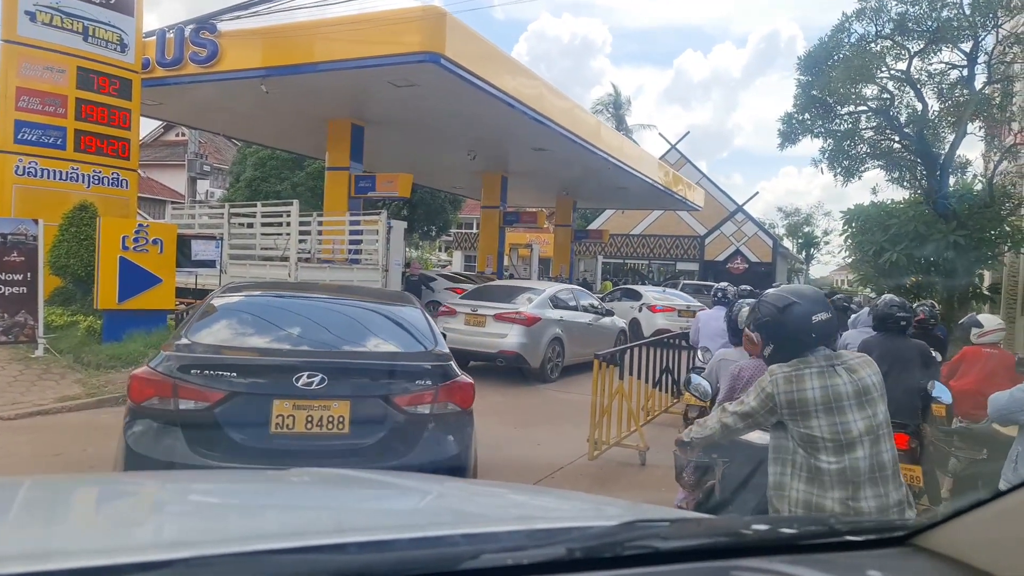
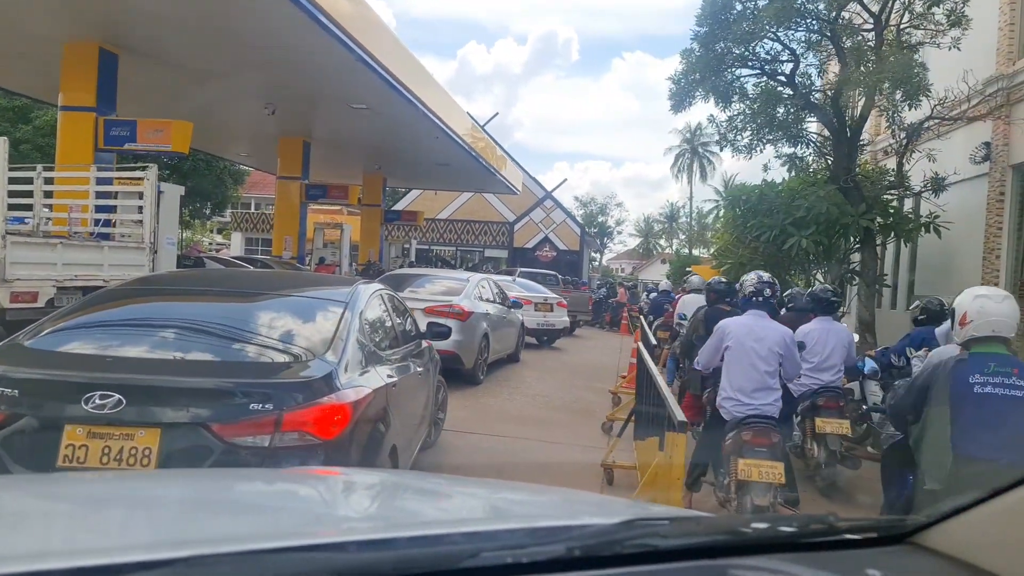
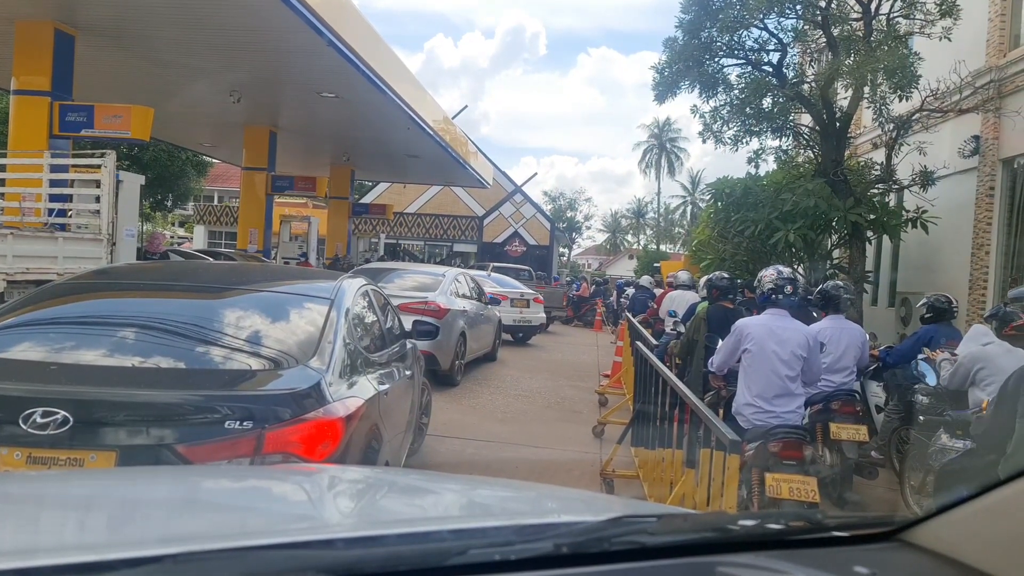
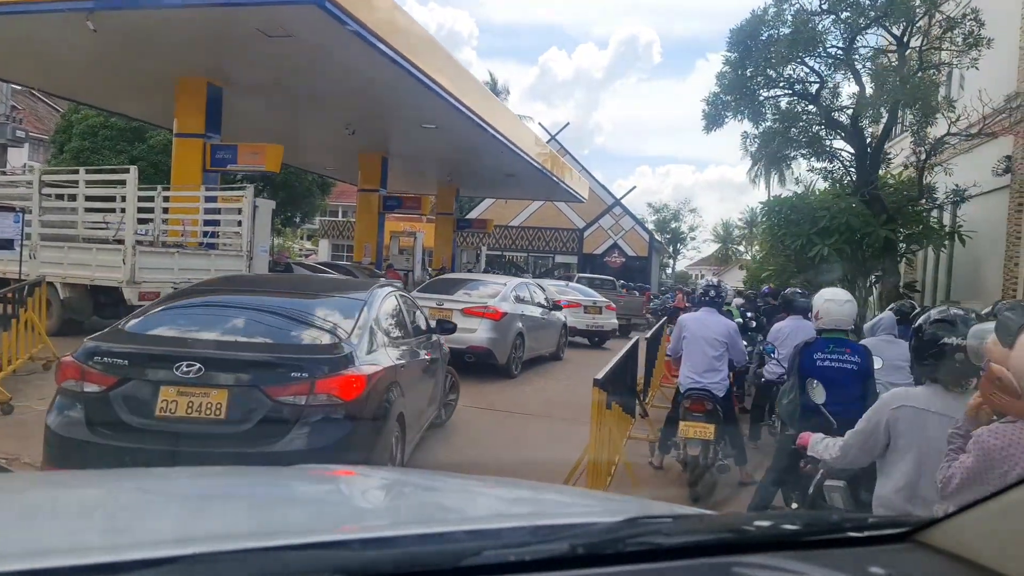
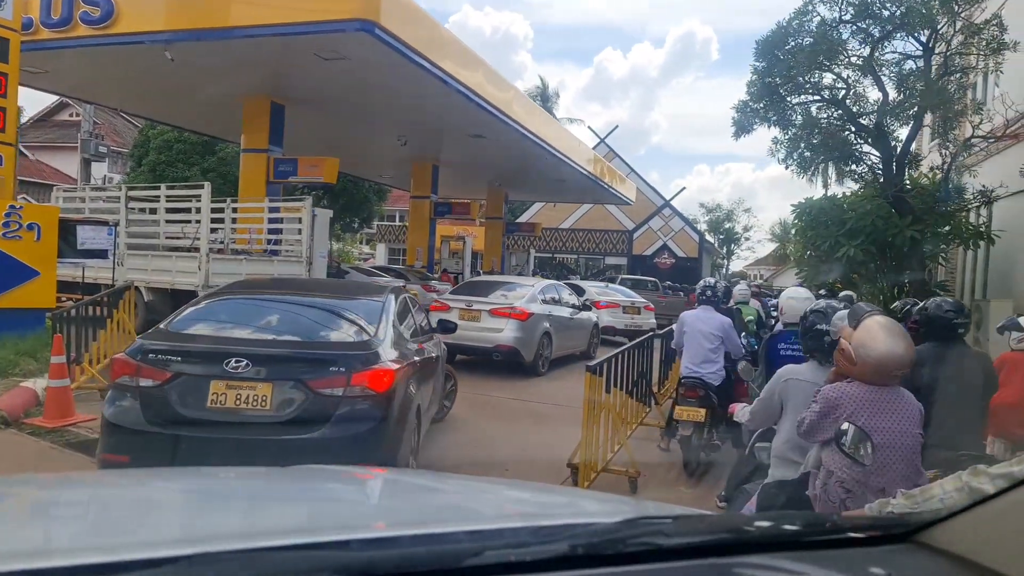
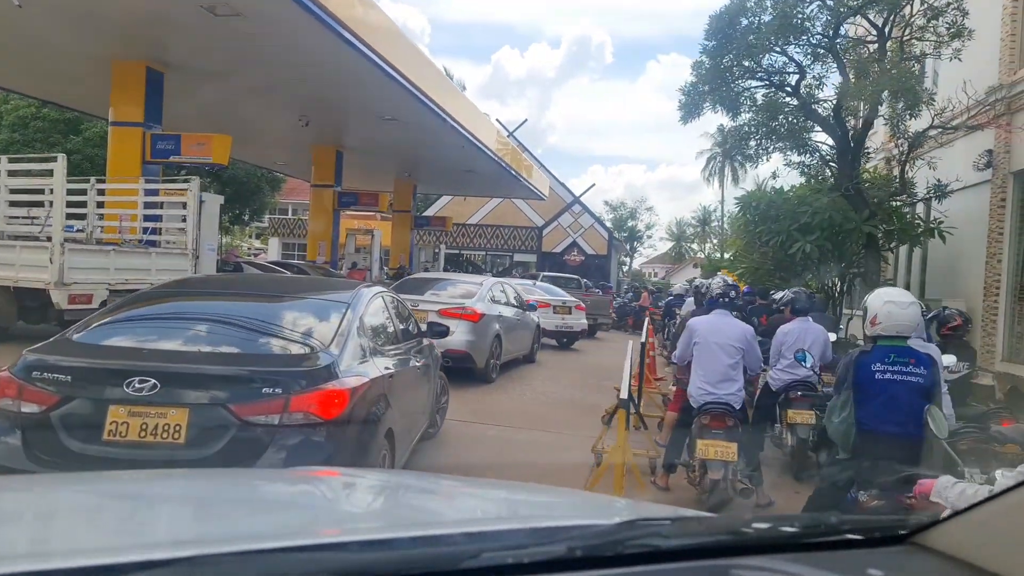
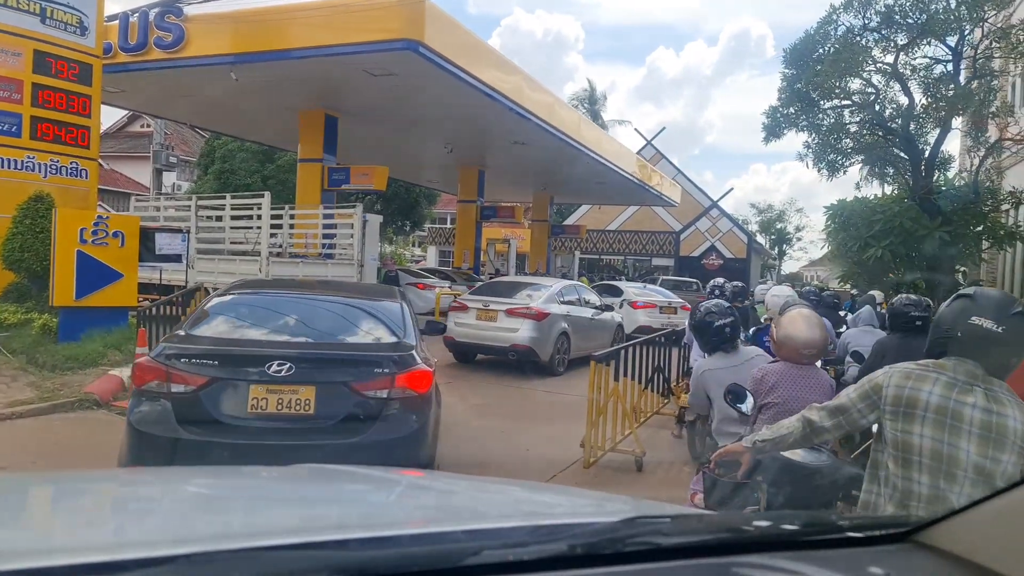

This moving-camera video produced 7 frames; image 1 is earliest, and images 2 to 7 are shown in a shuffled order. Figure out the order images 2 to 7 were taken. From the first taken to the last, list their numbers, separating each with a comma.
7, 5, 4, 6, 2, 3
